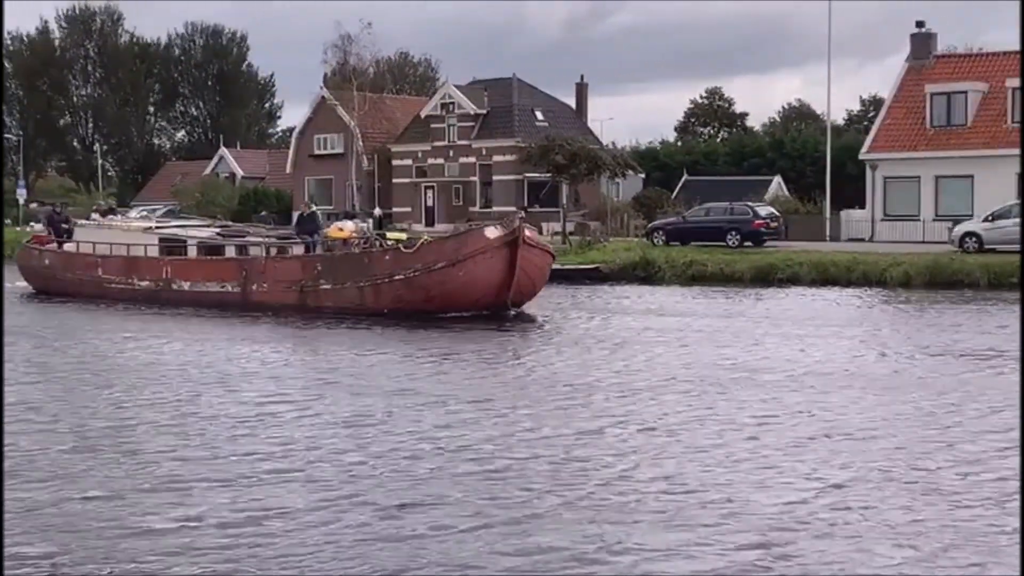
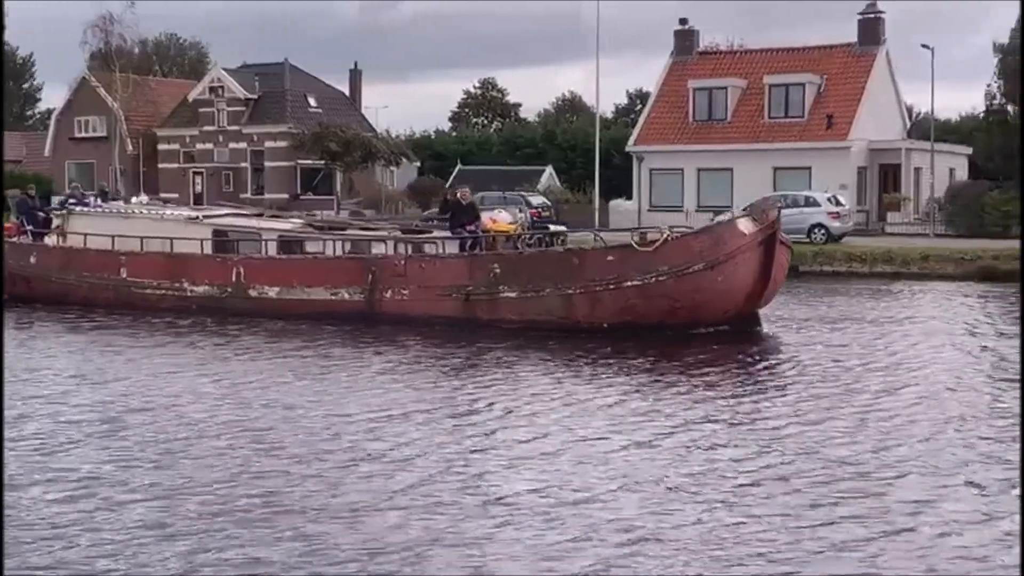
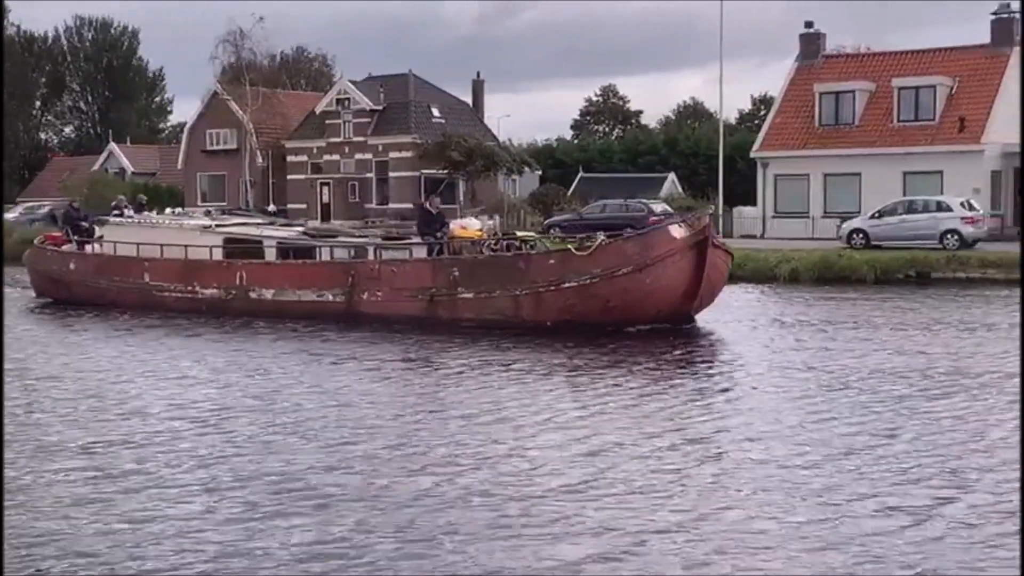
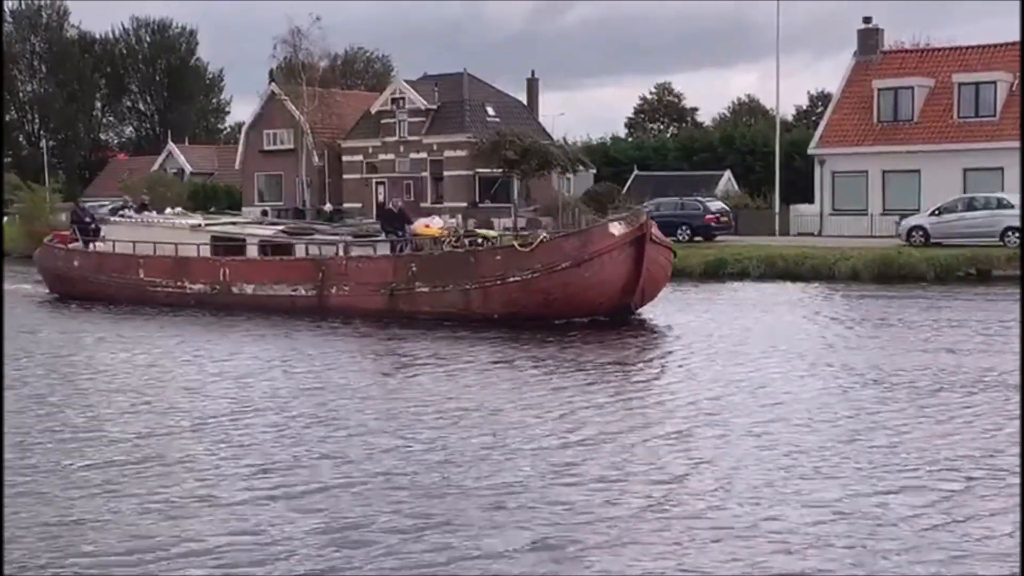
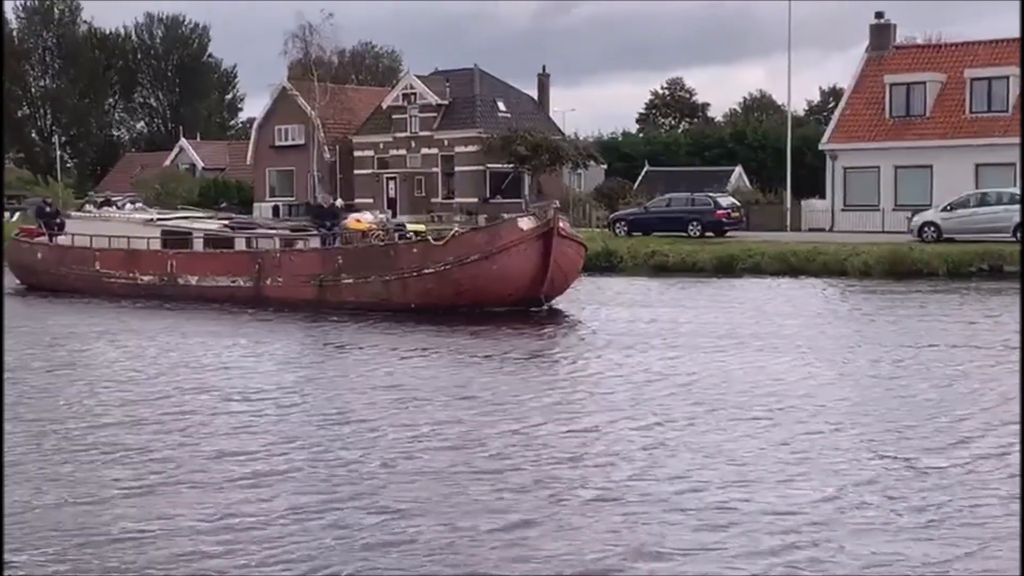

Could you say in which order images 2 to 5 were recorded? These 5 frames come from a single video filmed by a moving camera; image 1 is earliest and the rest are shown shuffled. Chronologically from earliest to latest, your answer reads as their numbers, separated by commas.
5, 4, 3, 2
